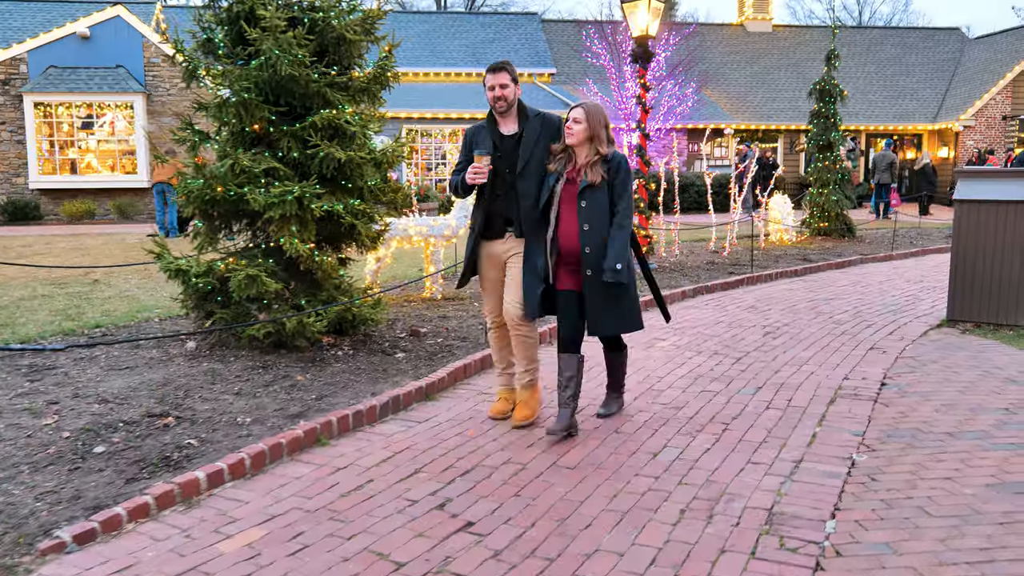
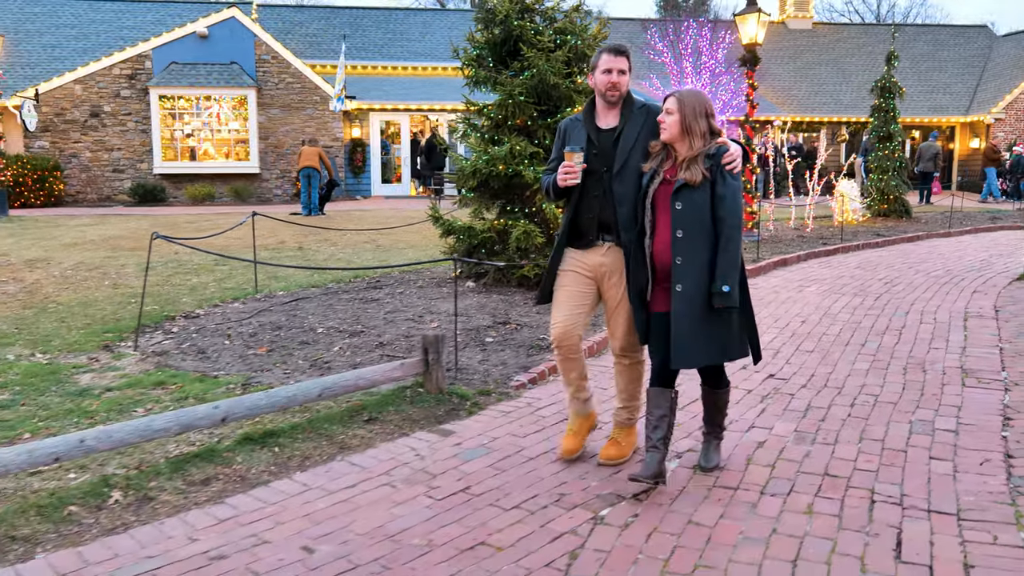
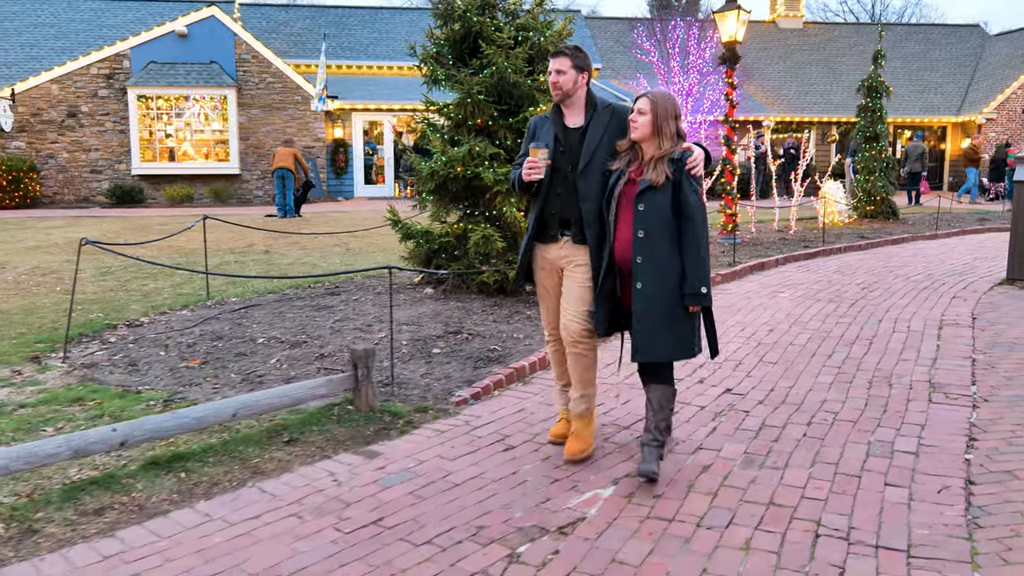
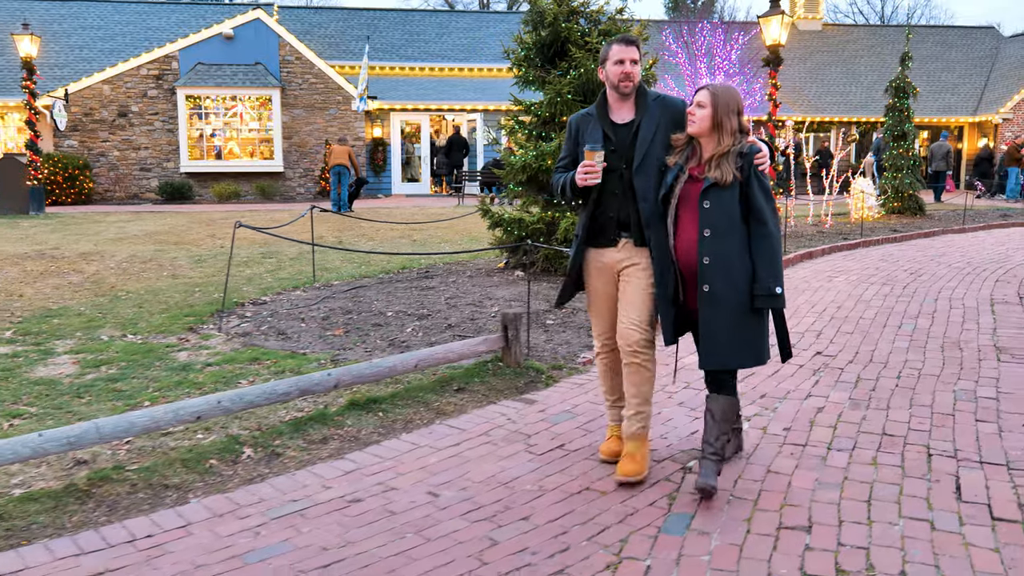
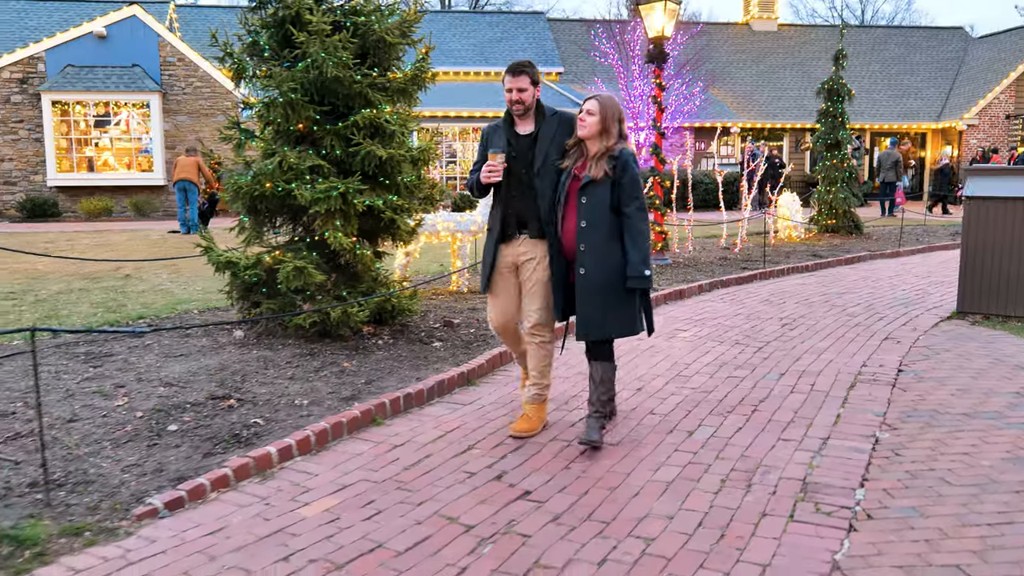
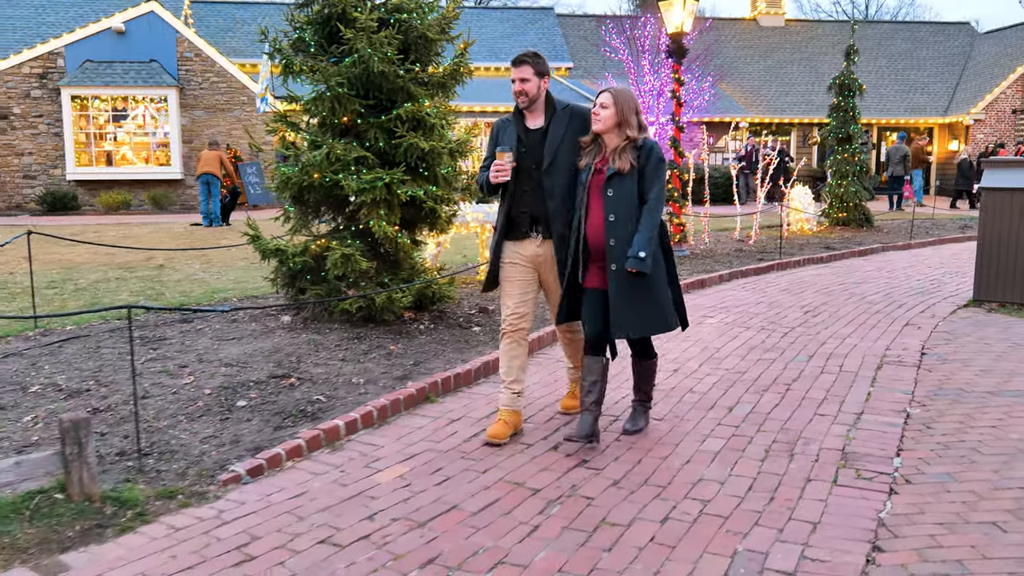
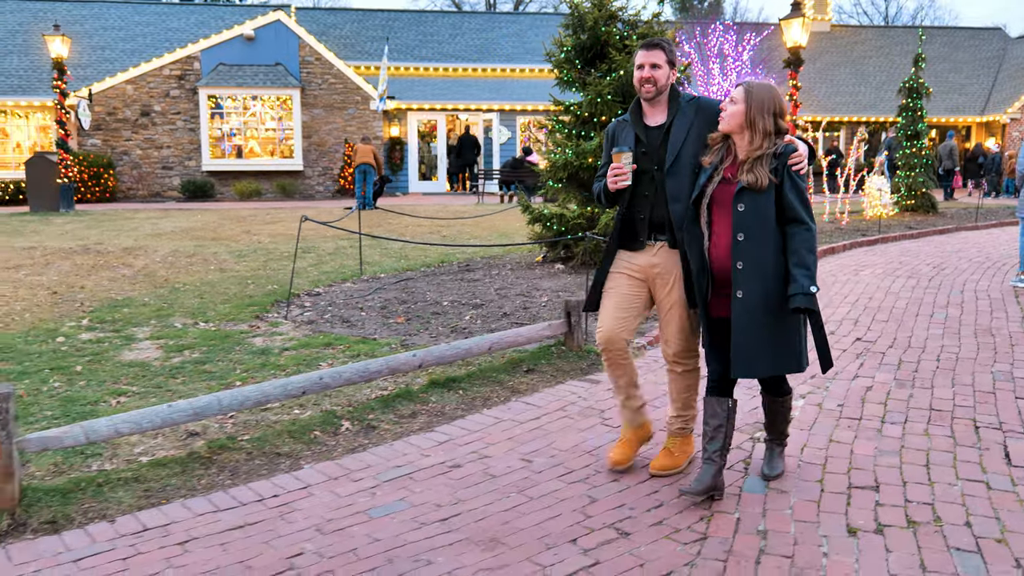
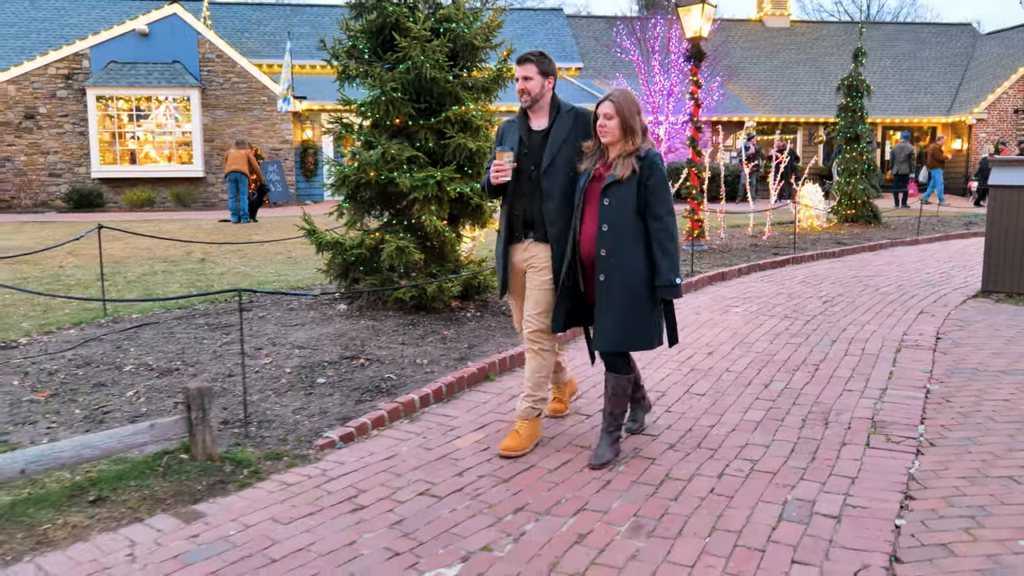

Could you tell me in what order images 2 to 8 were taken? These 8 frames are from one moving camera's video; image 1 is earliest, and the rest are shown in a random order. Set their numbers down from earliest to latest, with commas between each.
5, 6, 8, 3, 2, 4, 7
